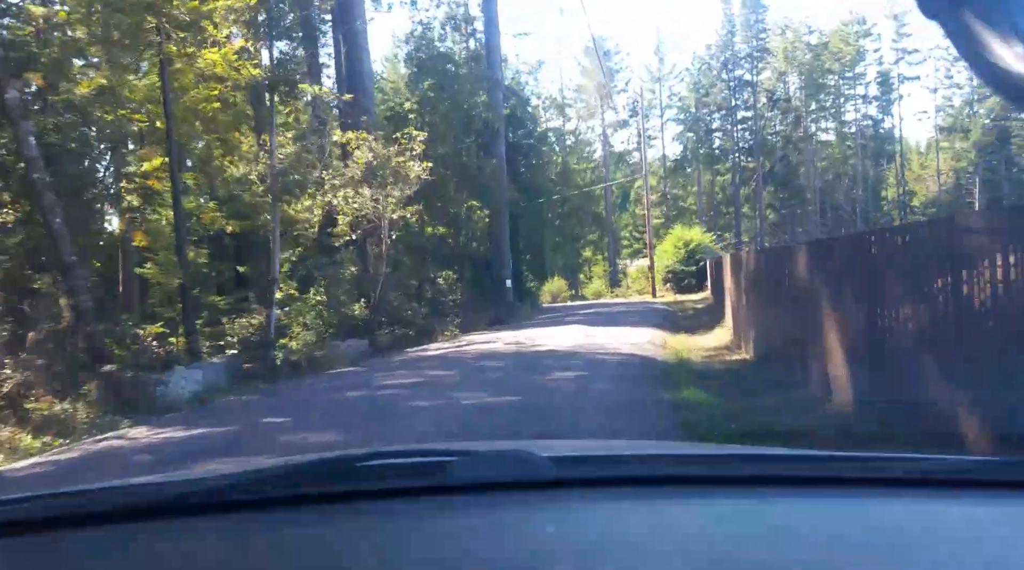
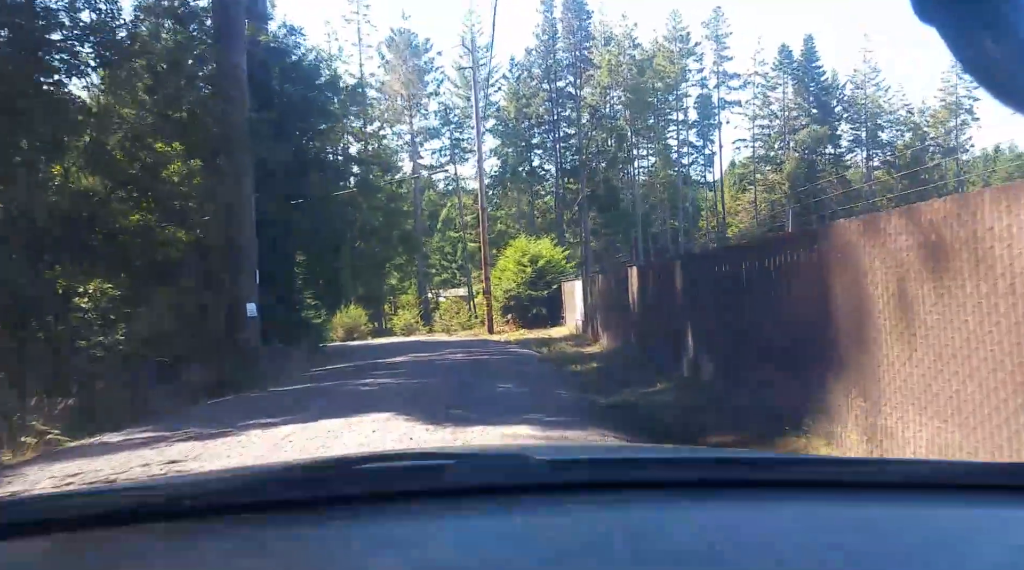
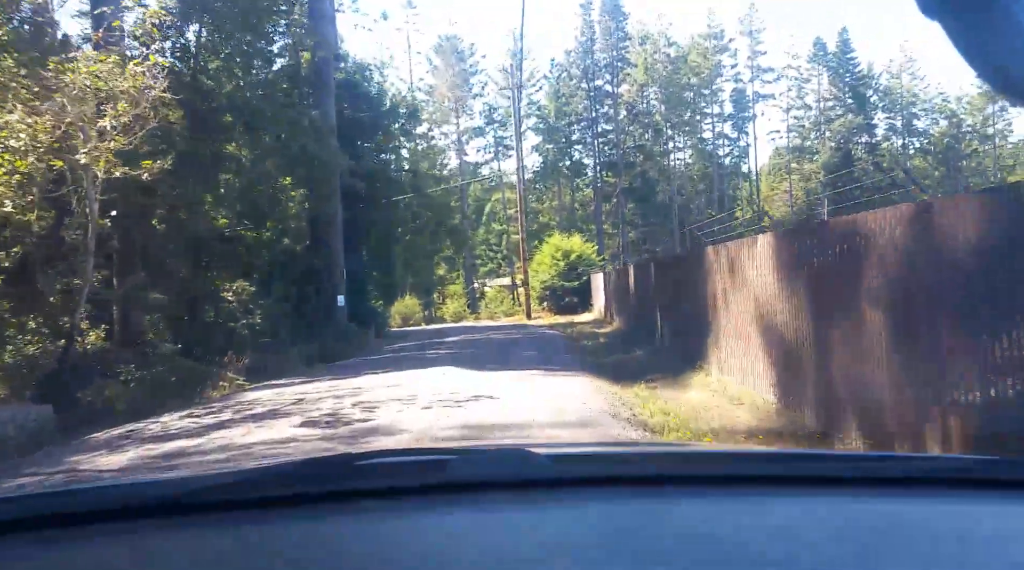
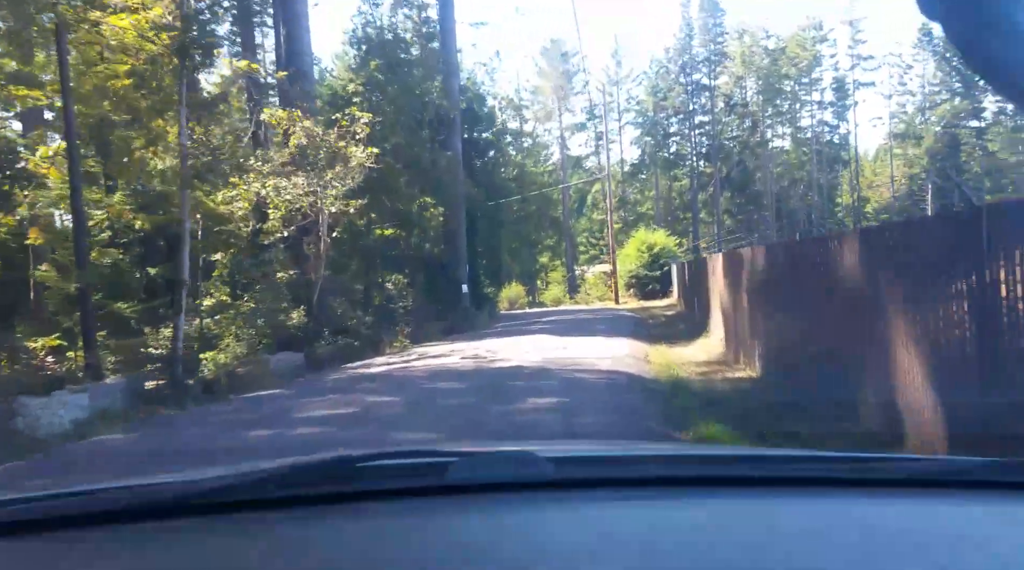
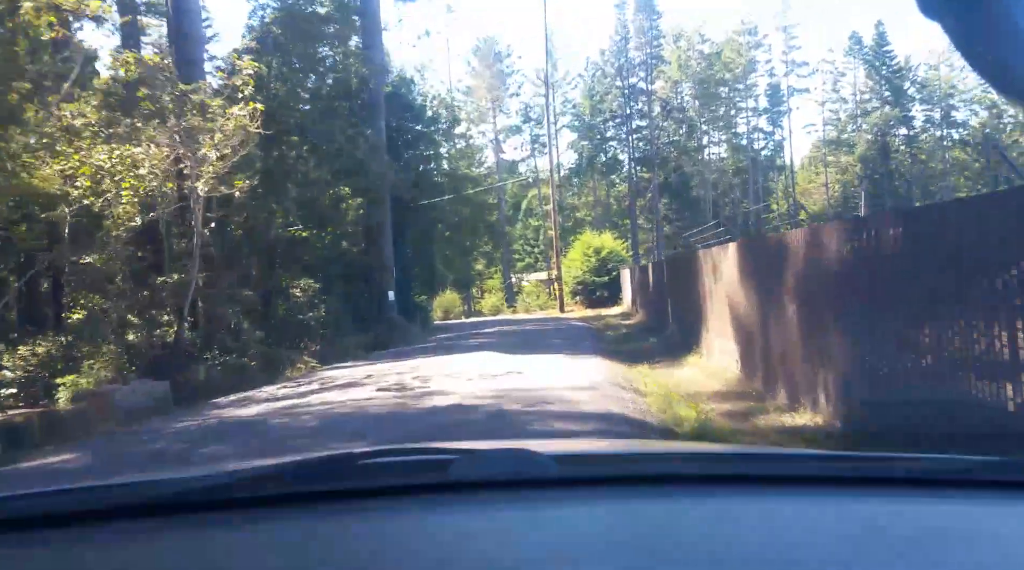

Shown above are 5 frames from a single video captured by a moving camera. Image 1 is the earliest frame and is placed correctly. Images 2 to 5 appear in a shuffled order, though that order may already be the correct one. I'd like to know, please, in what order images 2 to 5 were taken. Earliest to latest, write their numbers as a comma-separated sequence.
4, 5, 3, 2
